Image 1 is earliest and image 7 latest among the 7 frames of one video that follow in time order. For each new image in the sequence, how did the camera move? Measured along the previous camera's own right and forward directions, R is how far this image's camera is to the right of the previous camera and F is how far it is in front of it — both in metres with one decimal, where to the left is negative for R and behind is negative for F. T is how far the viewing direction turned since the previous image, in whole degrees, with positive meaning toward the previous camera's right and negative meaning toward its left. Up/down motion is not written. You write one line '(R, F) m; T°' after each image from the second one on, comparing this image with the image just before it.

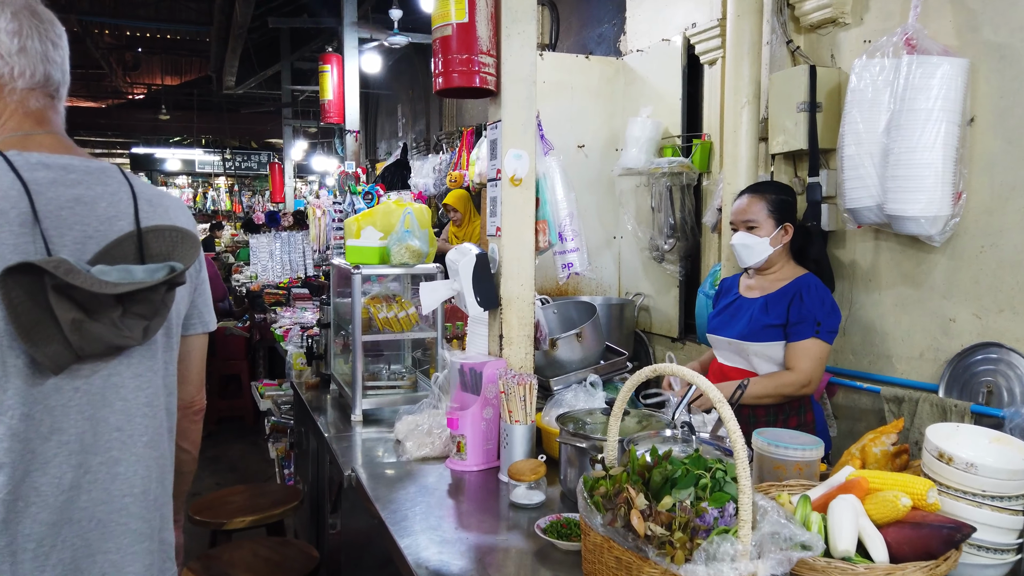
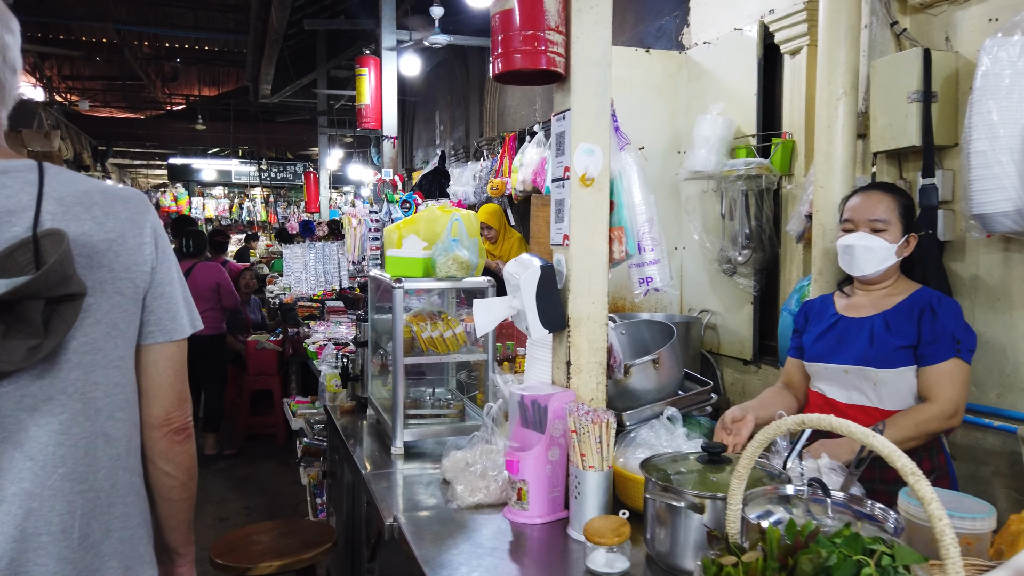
(-0.1, +0.3) m; -2°
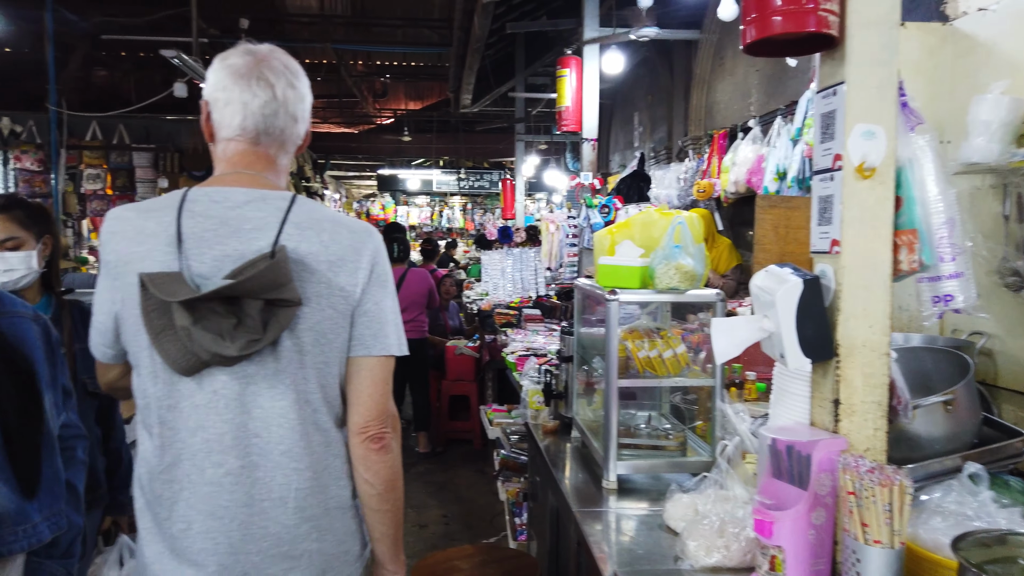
(-0.1, +0.2) m; -14°
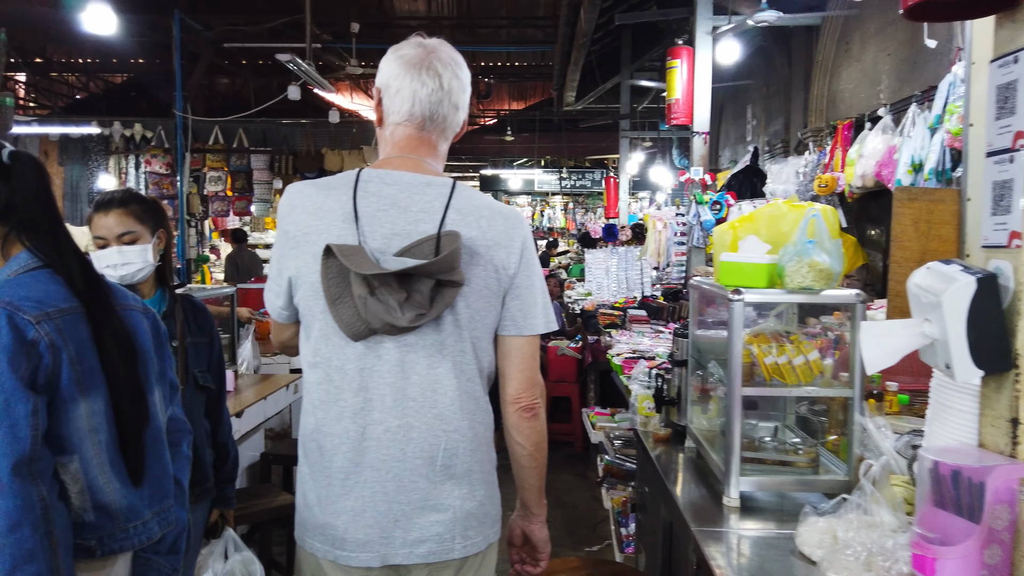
(0.0, +0.1) m; -8°
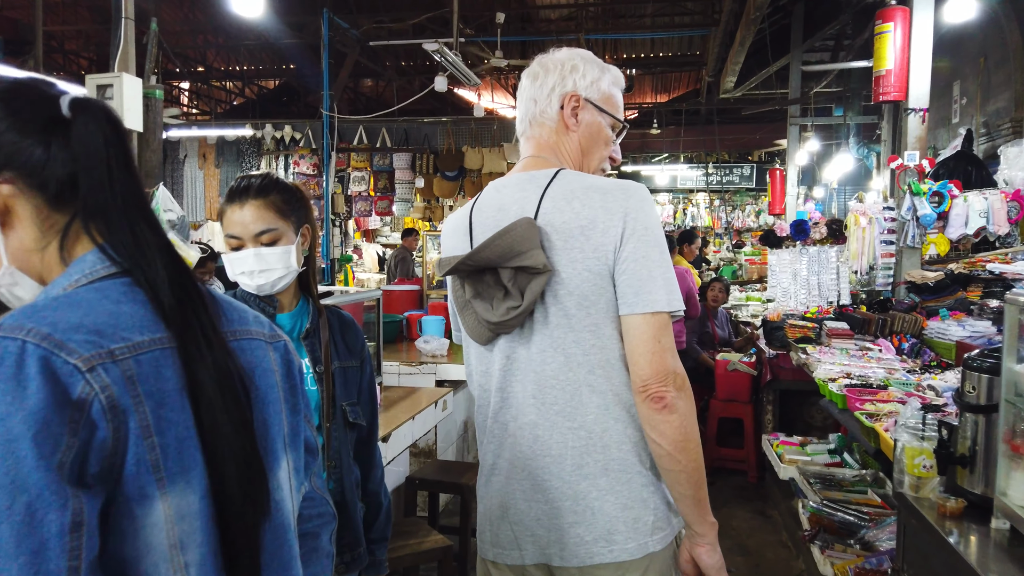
(-0.2, +0.5) m; -10°
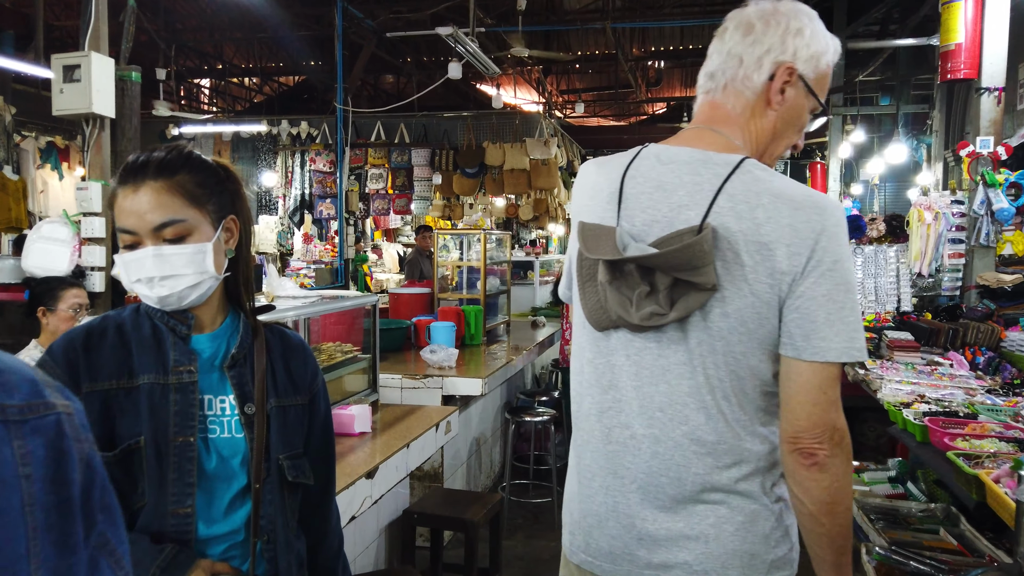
(0.0, +0.4) m; -2°
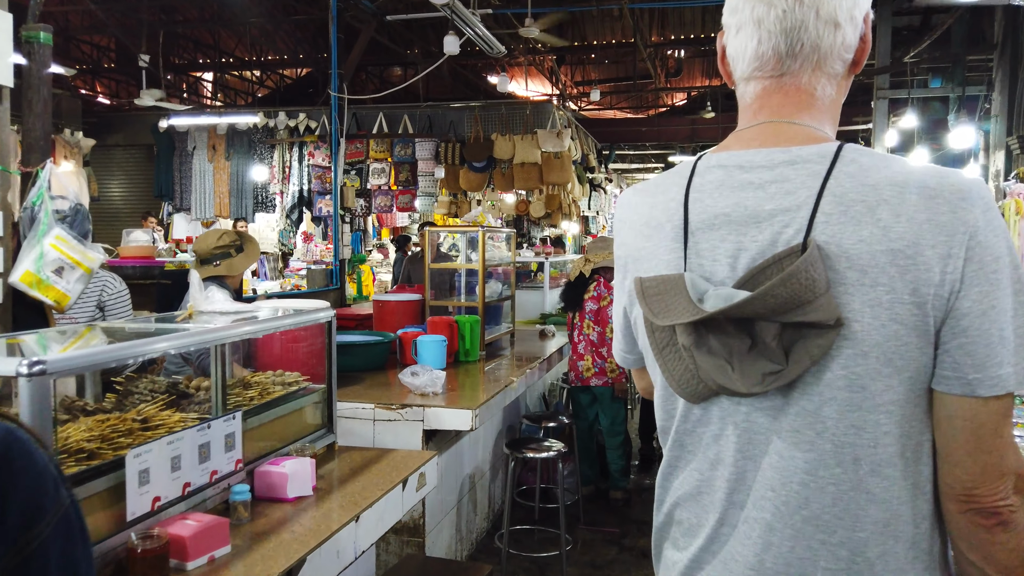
(+0.1, +0.7) m; -1°
